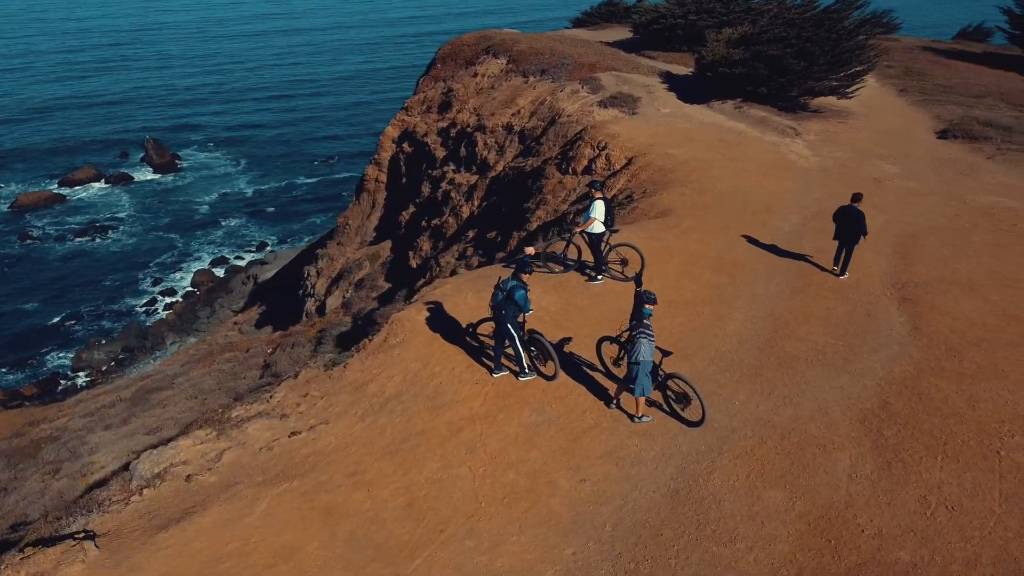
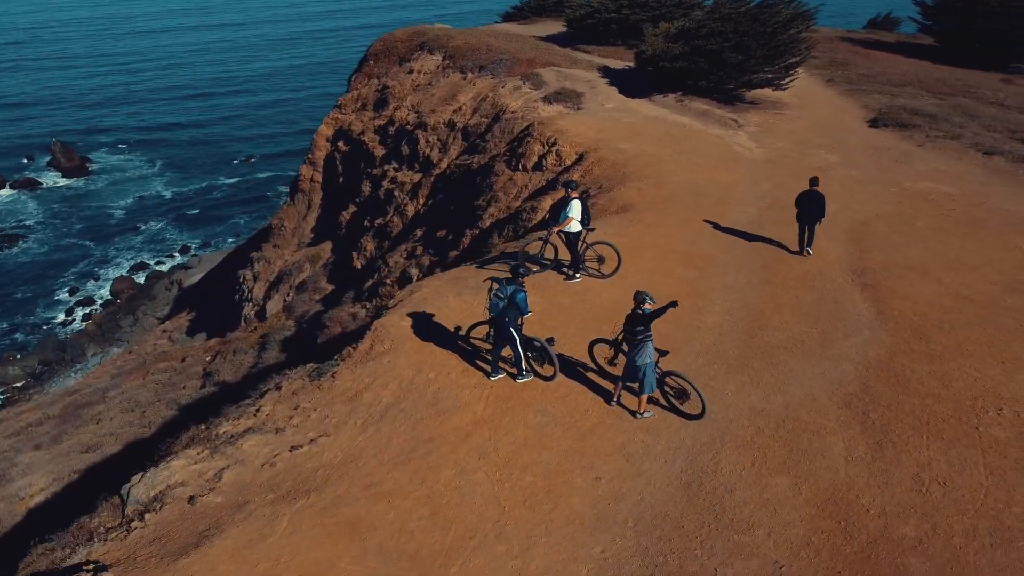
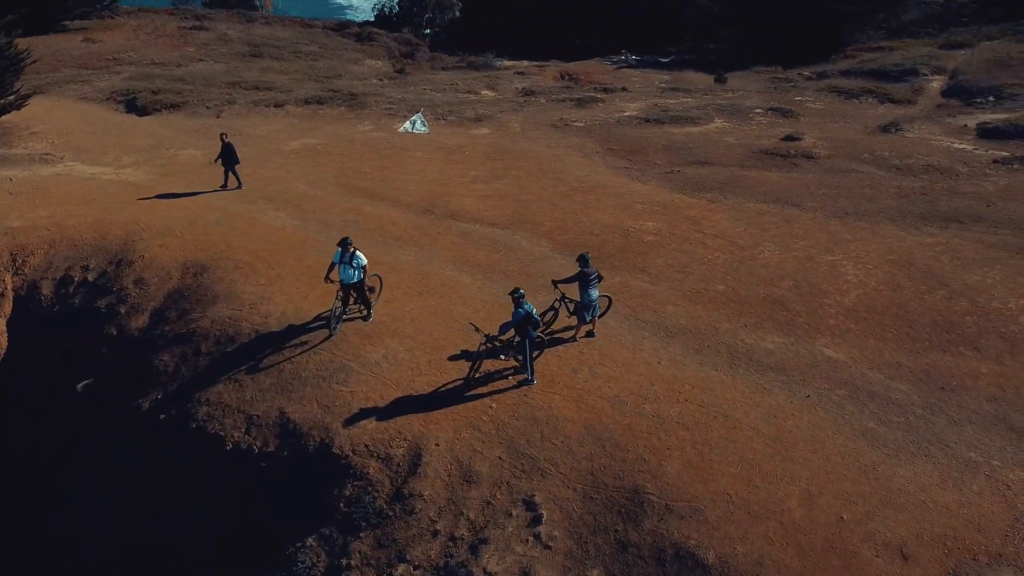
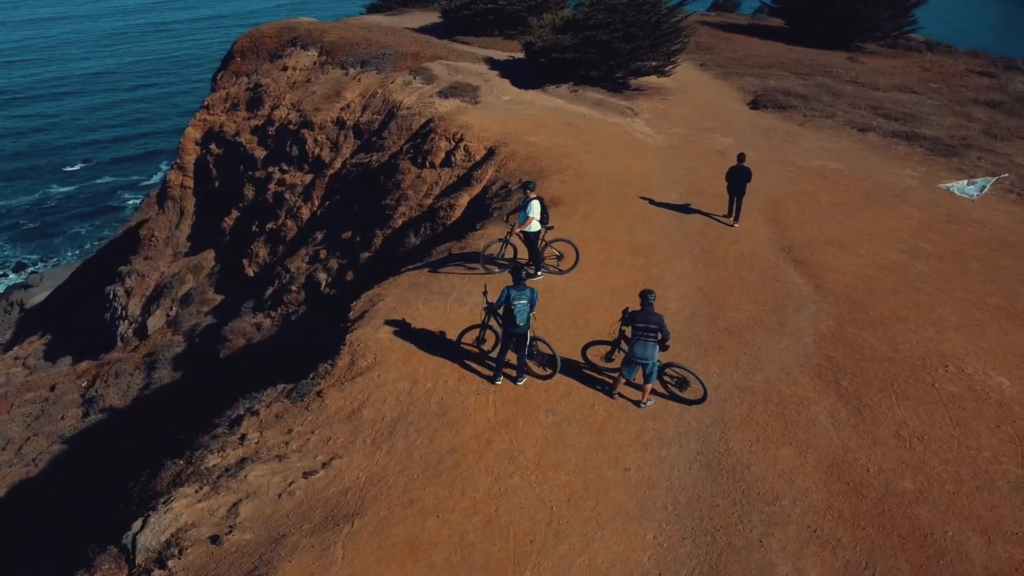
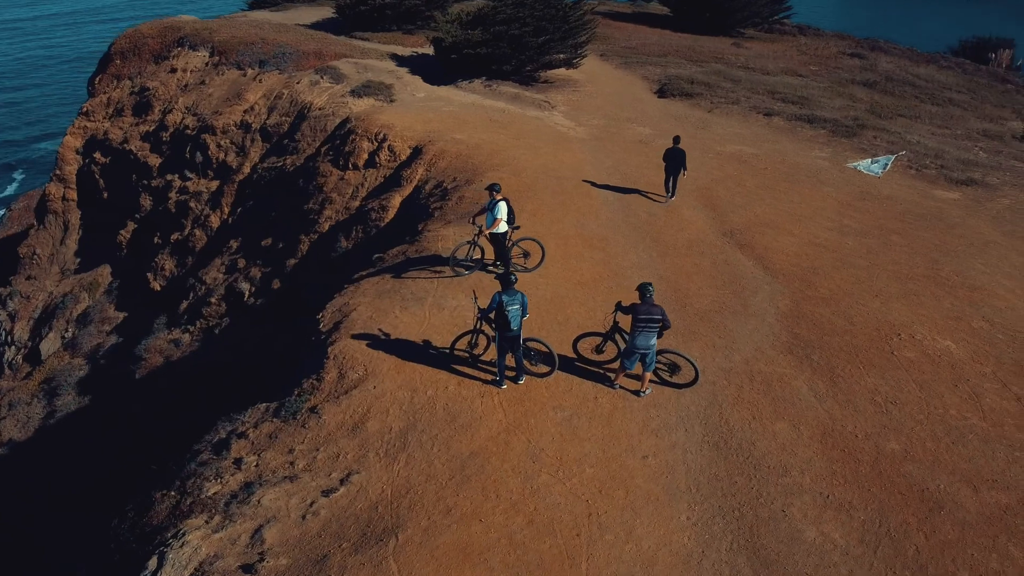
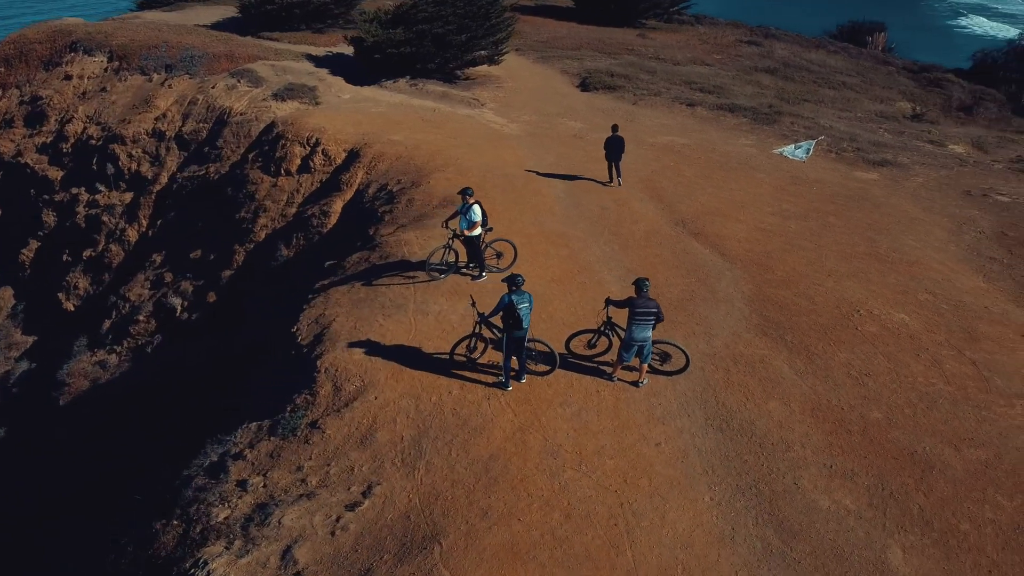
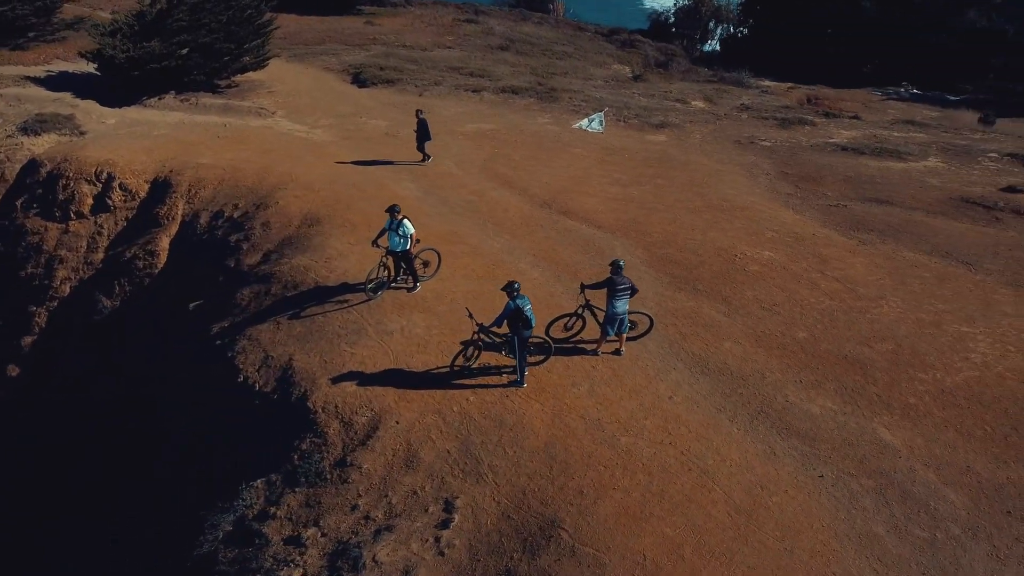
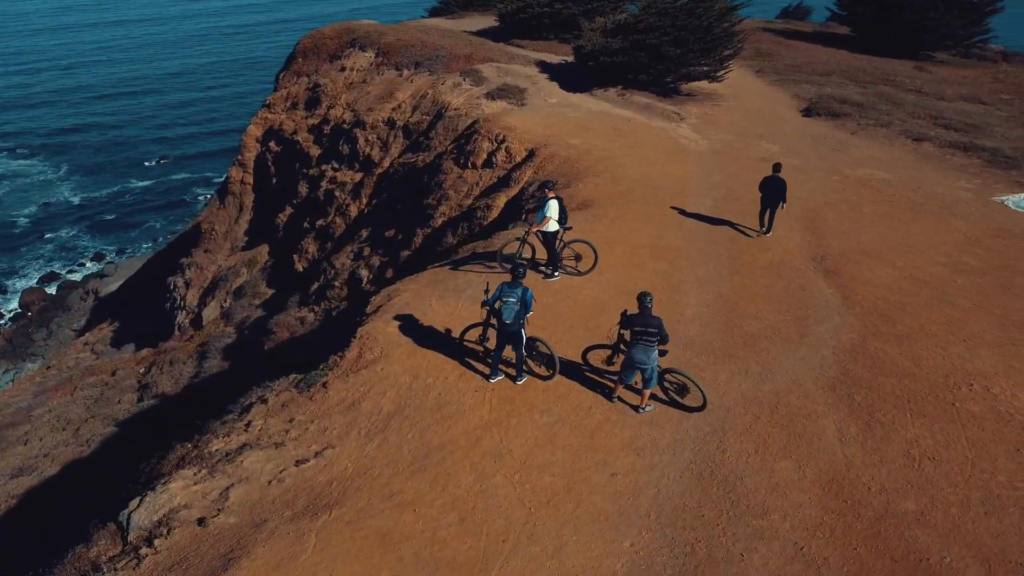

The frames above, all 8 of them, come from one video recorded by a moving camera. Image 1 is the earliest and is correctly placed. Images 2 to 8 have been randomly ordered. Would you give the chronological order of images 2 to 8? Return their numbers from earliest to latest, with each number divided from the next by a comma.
2, 8, 4, 5, 6, 7, 3
